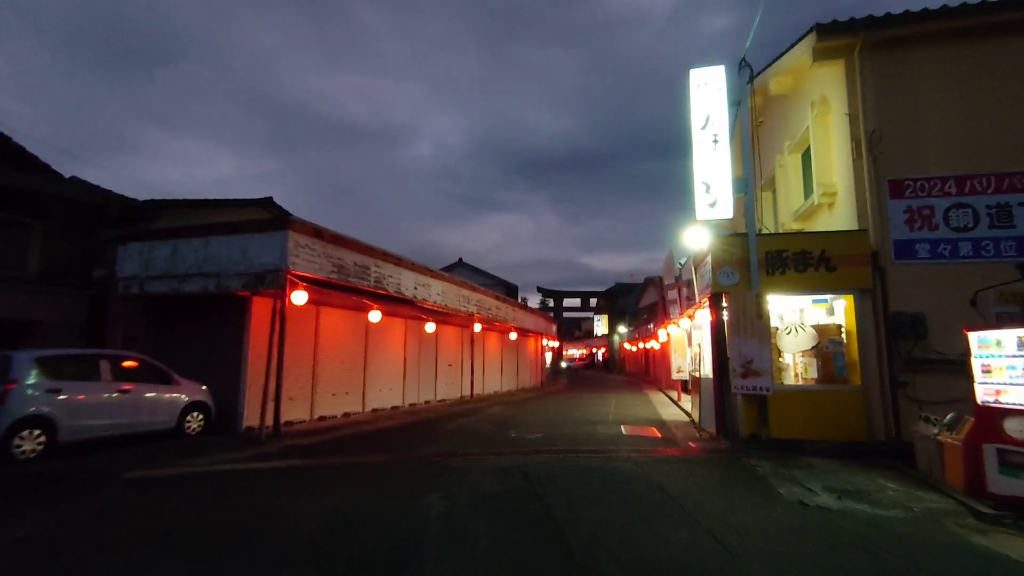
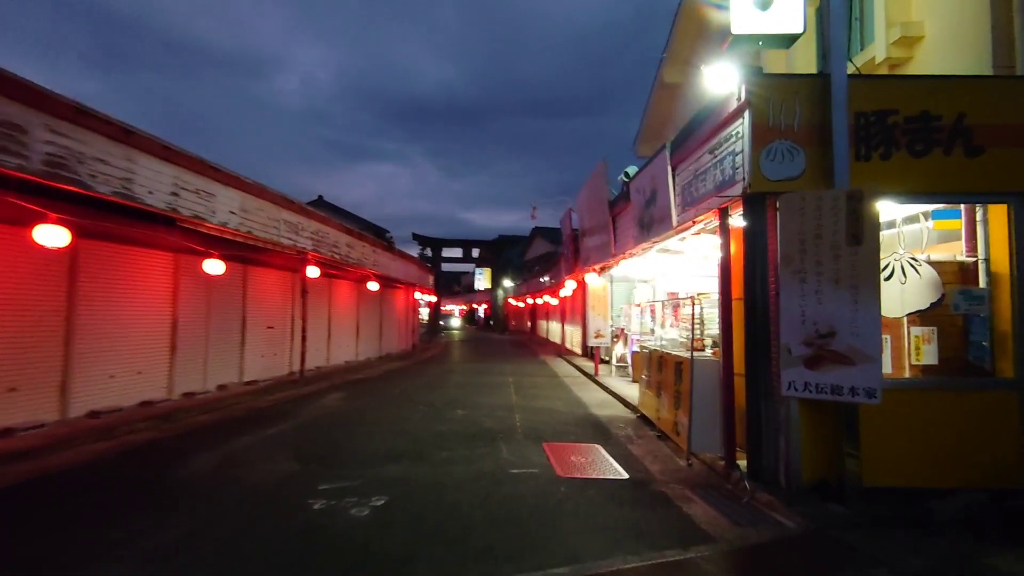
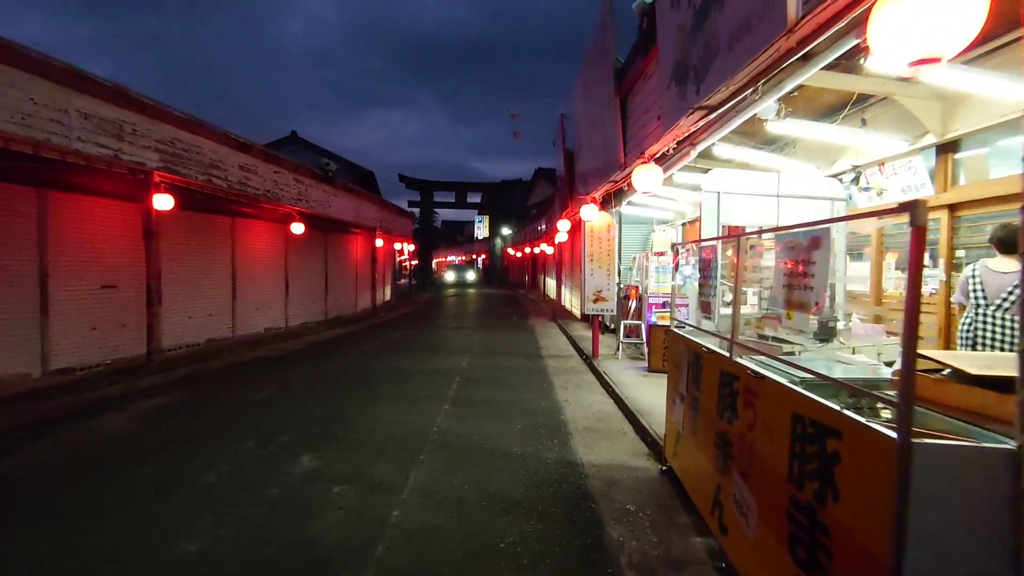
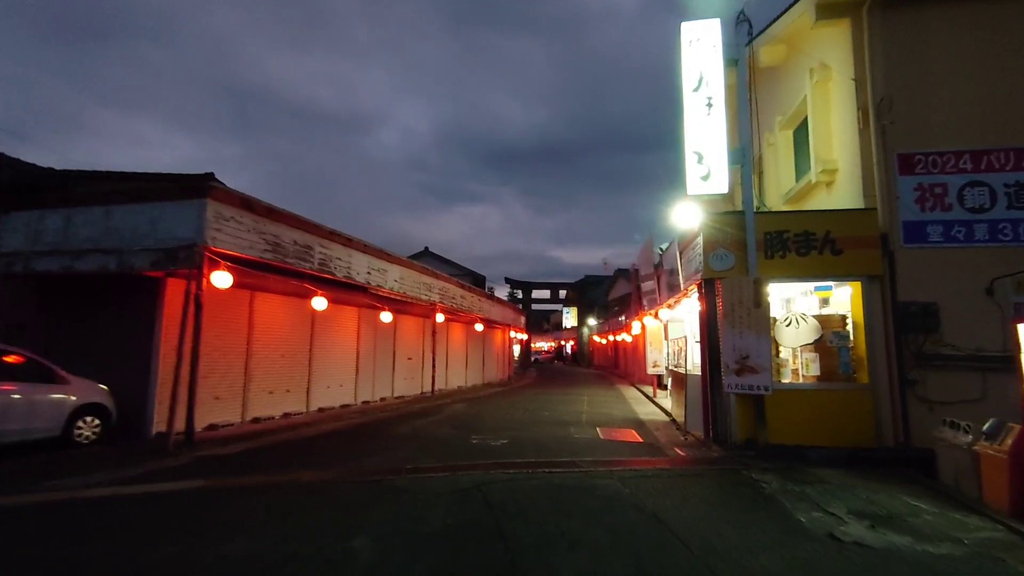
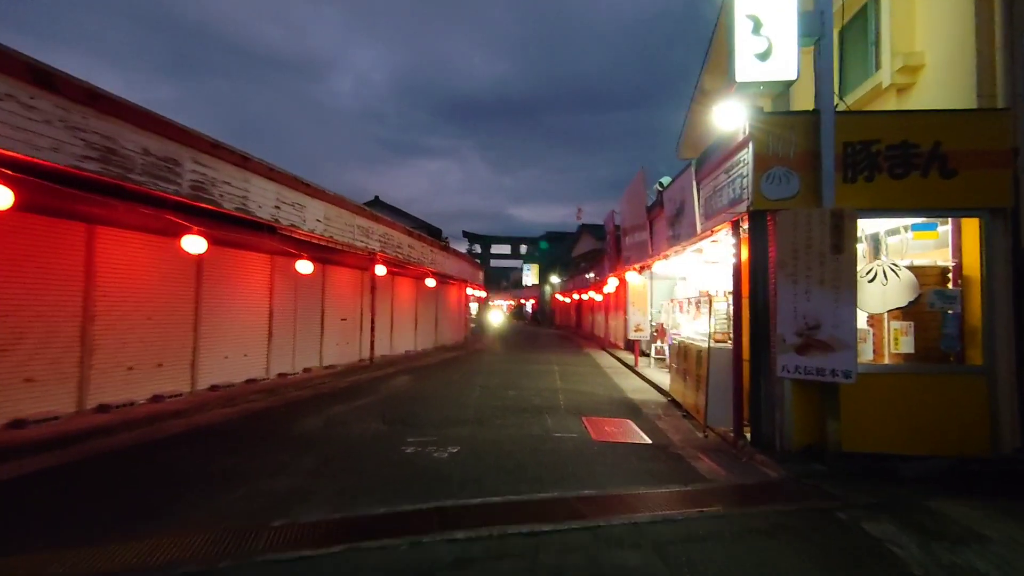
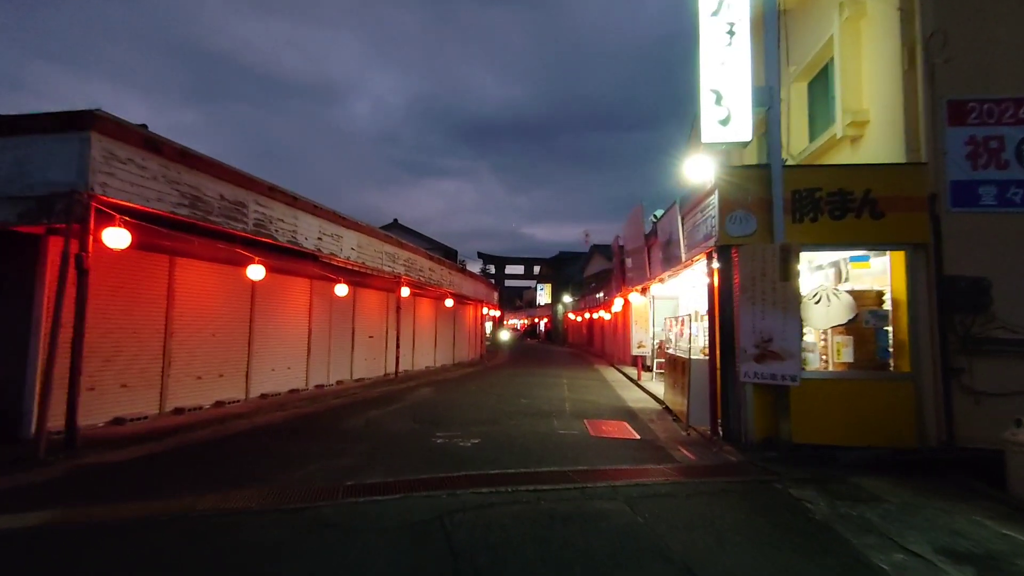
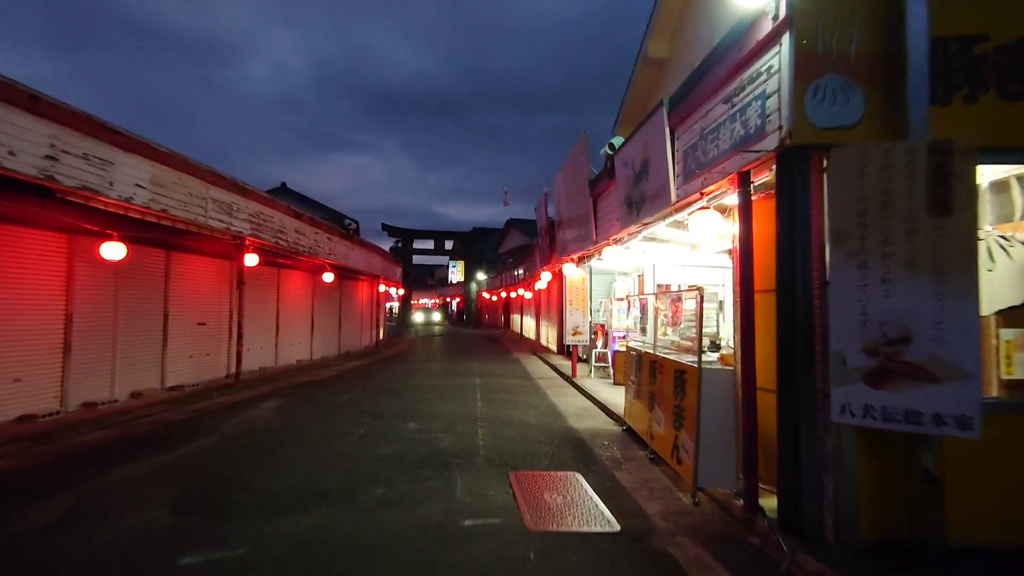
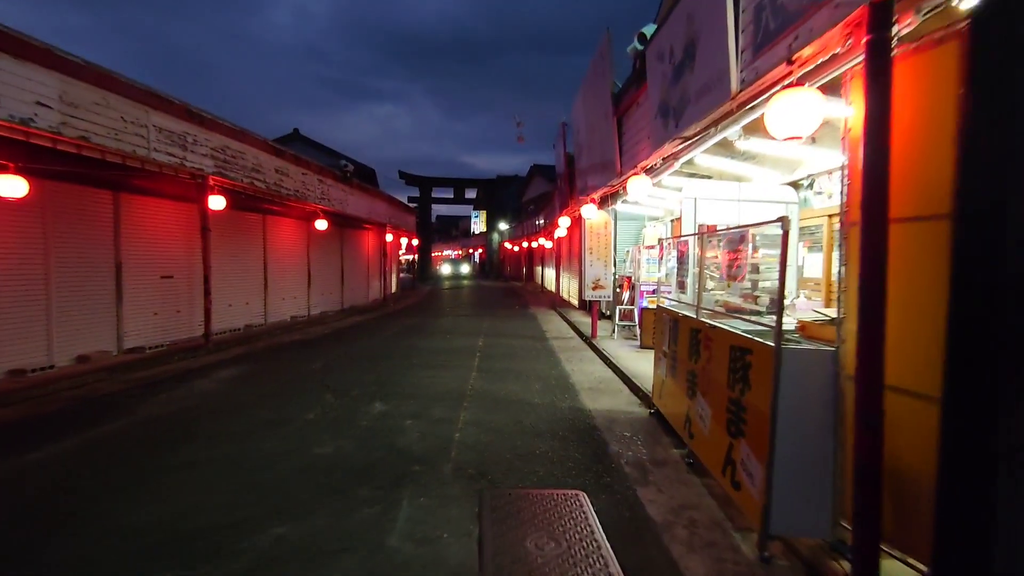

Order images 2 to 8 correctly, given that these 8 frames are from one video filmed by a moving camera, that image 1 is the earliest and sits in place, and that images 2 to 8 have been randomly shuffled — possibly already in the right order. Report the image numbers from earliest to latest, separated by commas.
4, 6, 5, 2, 7, 8, 3
